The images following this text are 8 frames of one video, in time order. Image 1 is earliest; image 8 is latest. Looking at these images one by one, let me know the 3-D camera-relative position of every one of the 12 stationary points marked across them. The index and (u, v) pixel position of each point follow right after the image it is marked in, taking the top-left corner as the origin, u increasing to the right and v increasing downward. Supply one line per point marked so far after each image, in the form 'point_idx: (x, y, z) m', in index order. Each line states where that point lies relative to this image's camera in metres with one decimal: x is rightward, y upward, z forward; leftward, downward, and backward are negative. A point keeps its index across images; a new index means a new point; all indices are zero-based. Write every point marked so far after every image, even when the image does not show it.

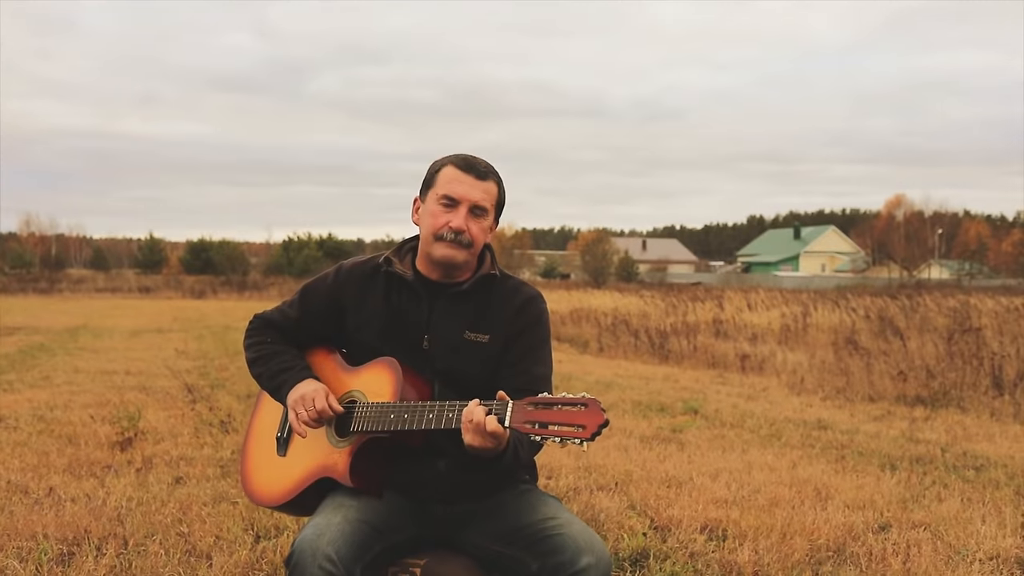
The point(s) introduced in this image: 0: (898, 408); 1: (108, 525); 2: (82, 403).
0: (+4.9, -1.5, +9.6) m
1: (-2.2, -1.3, +4.1) m
2: (-4.9, -1.3, +8.7) m
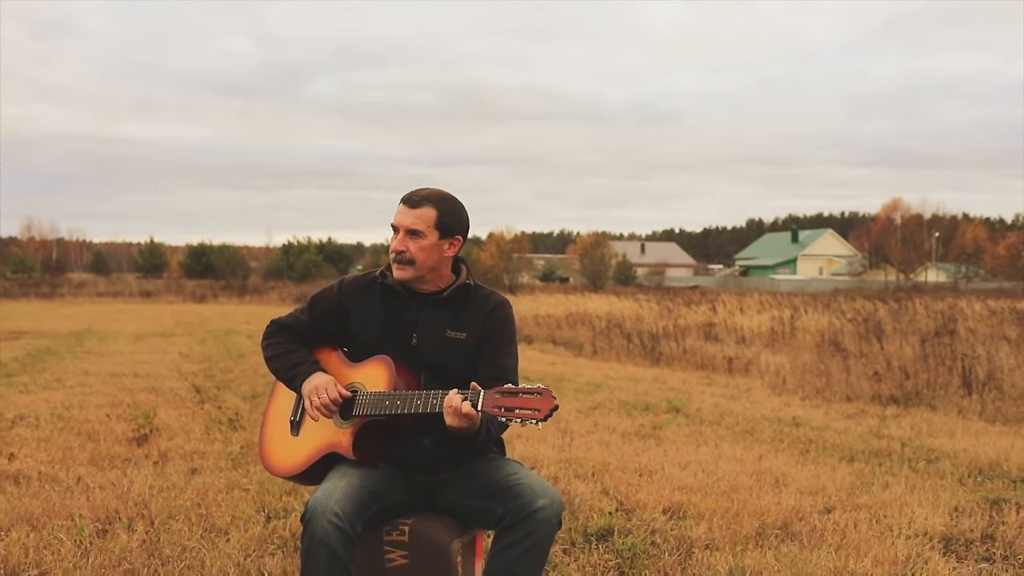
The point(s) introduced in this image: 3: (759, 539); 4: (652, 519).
0: (+4.7, -1.6, +10.1) m
1: (-2.3, -1.3, +4.6) m
2: (-5.0, -1.4, +9.2) m
3: (+1.3, -1.4, +4.2) m
4: (+0.8, -1.3, +4.4) m
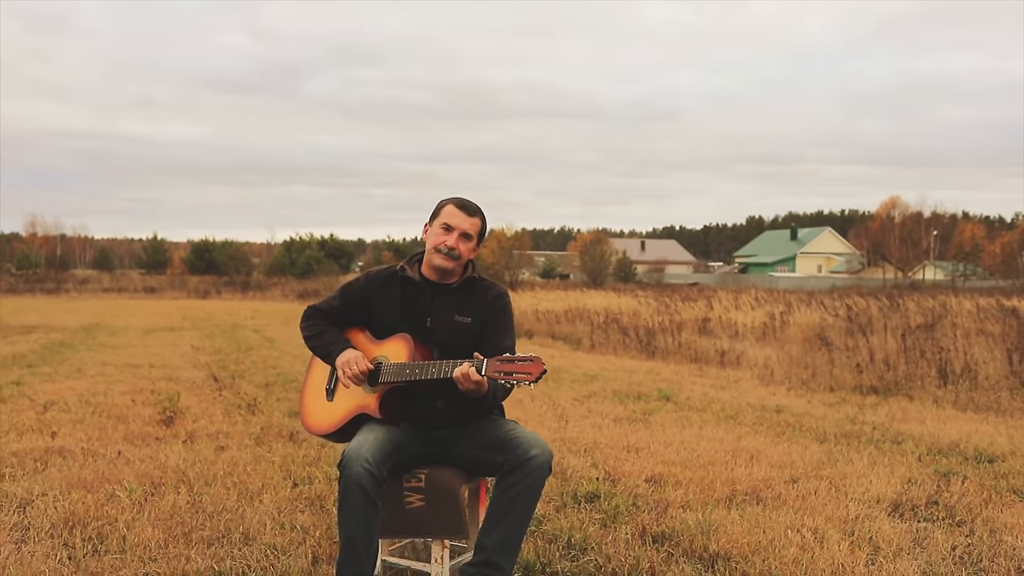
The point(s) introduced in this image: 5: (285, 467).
0: (+4.7, -1.5, +10.7) m
1: (-2.3, -1.3, +5.2) m
2: (-5.0, -1.3, +9.8) m
3: (+1.3, -1.3, +4.7) m
4: (+0.8, -1.3, +5.0) m
5: (-1.6, -1.3, +5.5) m
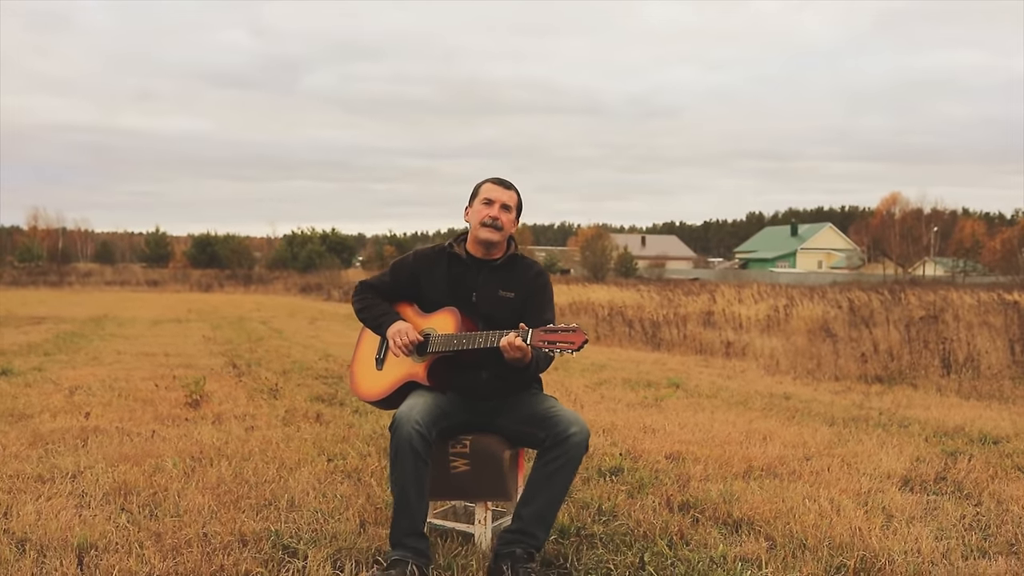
0: (+4.9, -1.4, +10.9) m
1: (-2.1, -1.1, +5.4) m
2: (-4.8, -1.1, +10.0) m
3: (+1.5, -1.2, +4.9) m
4: (+1.0, -1.2, +5.2) m
5: (-1.4, -1.2, +5.7) m
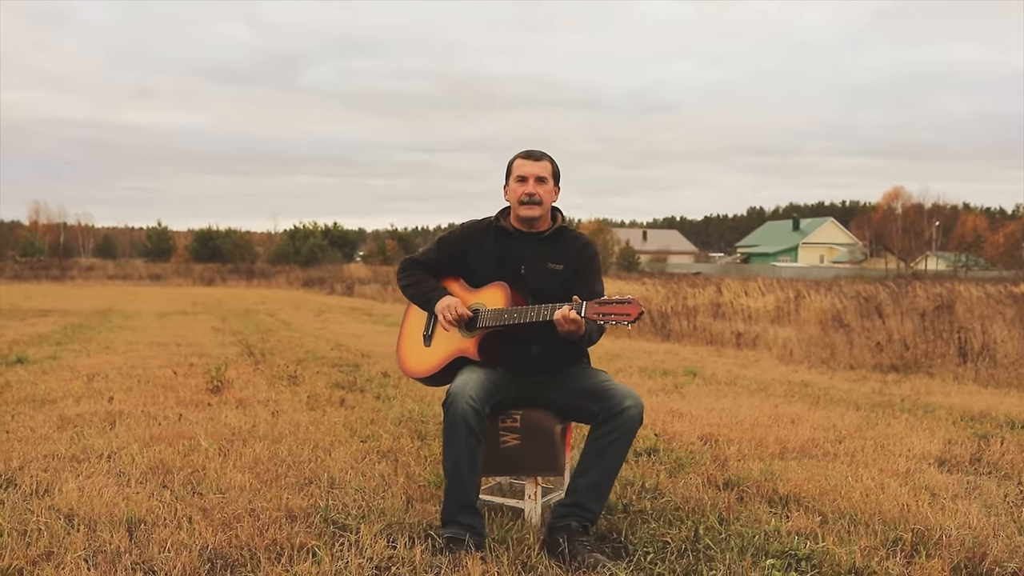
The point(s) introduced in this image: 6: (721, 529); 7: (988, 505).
0: (+5.1, -1.2, +10.9) m
1: (-1.9, -1.0, +5.4) m
2: (-4.6, -1.0, +10.0) m
3: (+1.7, -1.1, +4.9) m
4: (+1.2, -1.0, +5.2) m
5: (-1.2, -1.0, +5.7) m
6: (+0.9, -1.0, +3.1) m
7: (+2.4, -1.1, +3.8) m
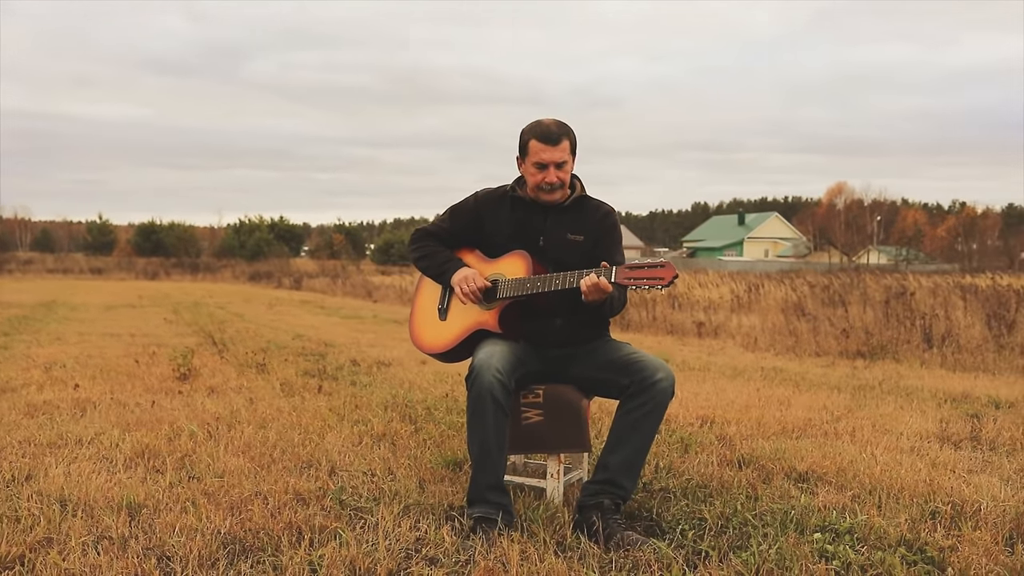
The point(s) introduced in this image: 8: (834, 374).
0: (+4.7, -1.0, +11.0) m
1: (-1.9, -0.9, +5.1) m
2: (-4.9, -0.8, +9.5) m
3: (+1.7, -0.9, +4.9) m
4: (+1.2, -0.9, +5.1) m
5: (-1.3, -0.9, +5.4) m
6: (+1.0, -0.9, +3.0) m
7: (+2.4, -0.9, +3.8) m
8: (+3.9, -1.0, +9.3) m
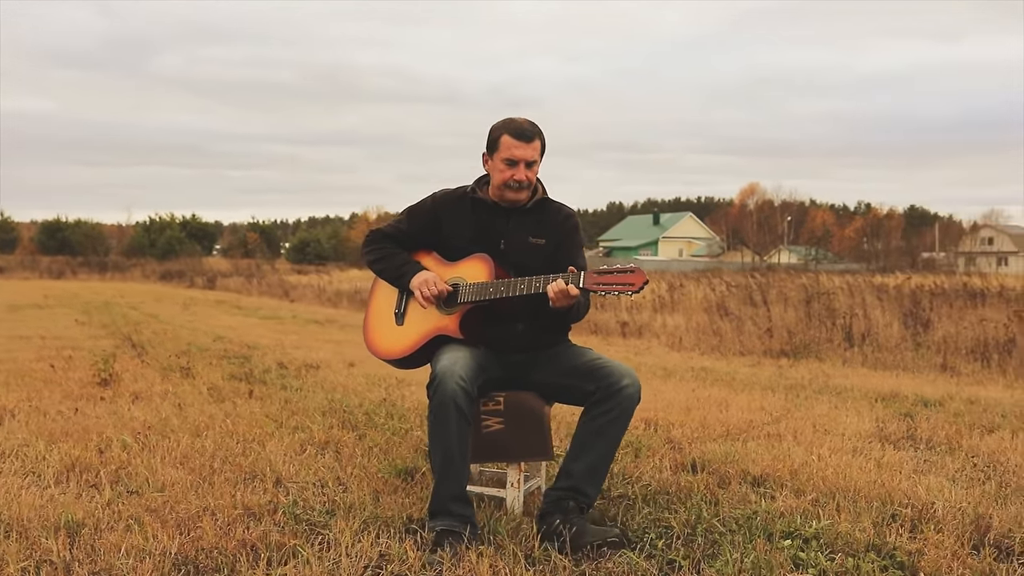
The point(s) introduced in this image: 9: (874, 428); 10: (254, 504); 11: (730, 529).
0: (+3.8, -1.0, +11.4) m
1: (-2.2, -0.9, +4.8) m
2: (-5.7, -0.9, +8.9) m
3: (+1.4, -0.9, +5.0) m
4: (+0.8, -0.9, +5.1) m
5: (-1.6, -0.9, +5.2) m
6: (+0.8, -0.9, +3.0) m
7: (+2.2, -0.9, +4.0) m
8: (+3.1, -1.0, +9.6) m
9: (+2.3, -1.0, +5.0) m
10: (-1.0, -0.9, +3.1) m
11: (+0.8, -0.9, +2.8) m
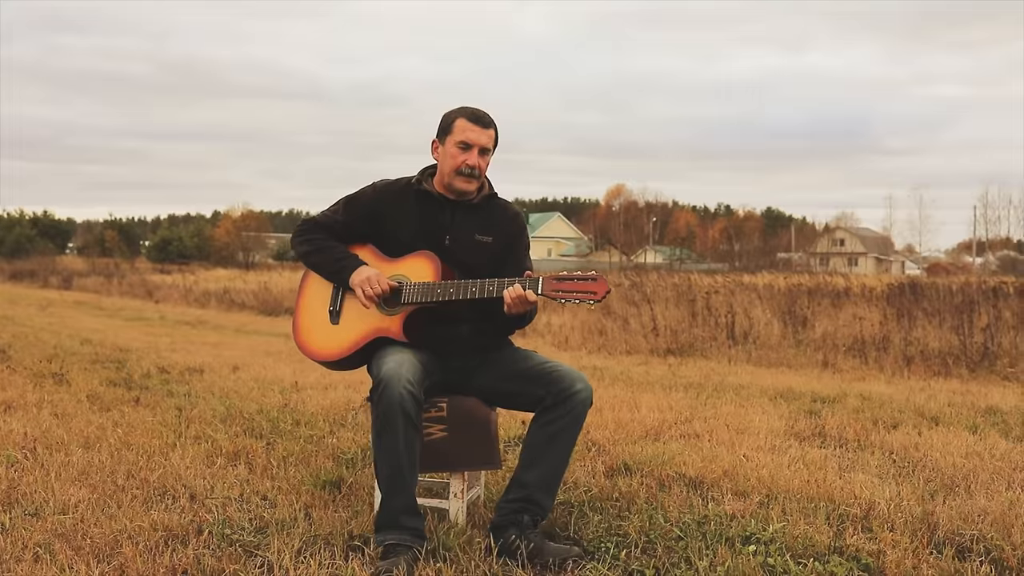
0: (+2.2, -1.0, +11.8) m
1: (-2.7, -0.9, +4.3) m
2: (-6.8, -0.9, +7.8) m
3: (+0.9, -0.9, +5.0) m
4: (+0.3, -0.9, +5.1) m
5: (-2.2, -0.9, +4.8) m
6: (+0.6, -0.9, +3.0) m
7: (+1.8, -0.9, +4.2) m
8: (+1.8, -1.0, +9.9) m
9: (+1.8, -0.9, +5.2) m
10: (-1.2, -0.9, +2.8) m
11: (+0.6, -0.9, +2.8) m
